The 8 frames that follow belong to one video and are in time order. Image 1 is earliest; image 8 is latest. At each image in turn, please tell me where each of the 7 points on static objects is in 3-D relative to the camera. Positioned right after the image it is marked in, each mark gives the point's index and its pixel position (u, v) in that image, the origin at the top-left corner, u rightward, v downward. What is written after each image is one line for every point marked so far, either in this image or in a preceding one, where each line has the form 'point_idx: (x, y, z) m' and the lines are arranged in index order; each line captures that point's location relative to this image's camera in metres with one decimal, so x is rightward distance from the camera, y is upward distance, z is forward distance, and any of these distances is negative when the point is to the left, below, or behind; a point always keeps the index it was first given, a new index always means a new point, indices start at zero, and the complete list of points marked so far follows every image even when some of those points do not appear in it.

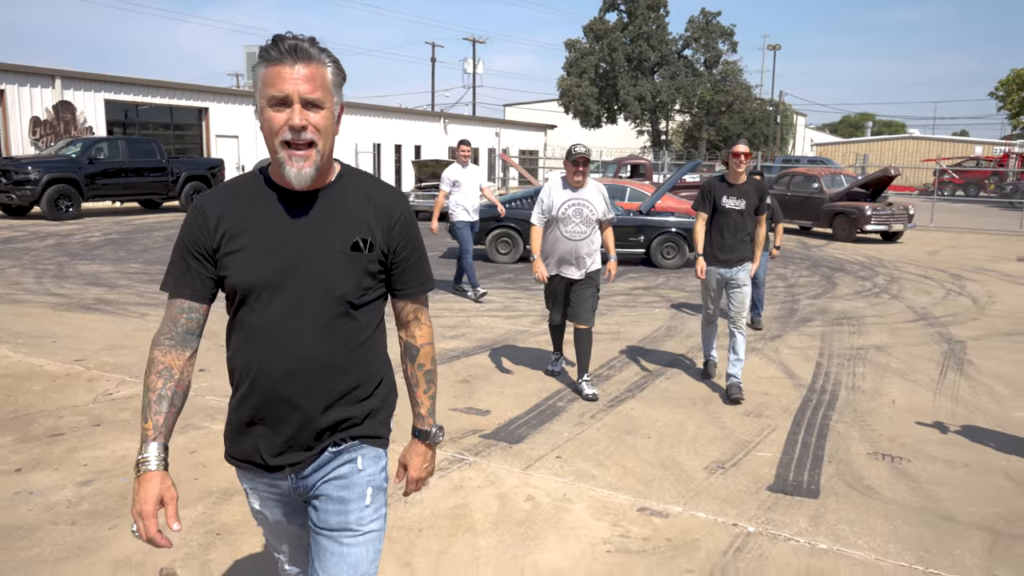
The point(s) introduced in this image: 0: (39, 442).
0: (-2.5, -0.8, +4.2) m
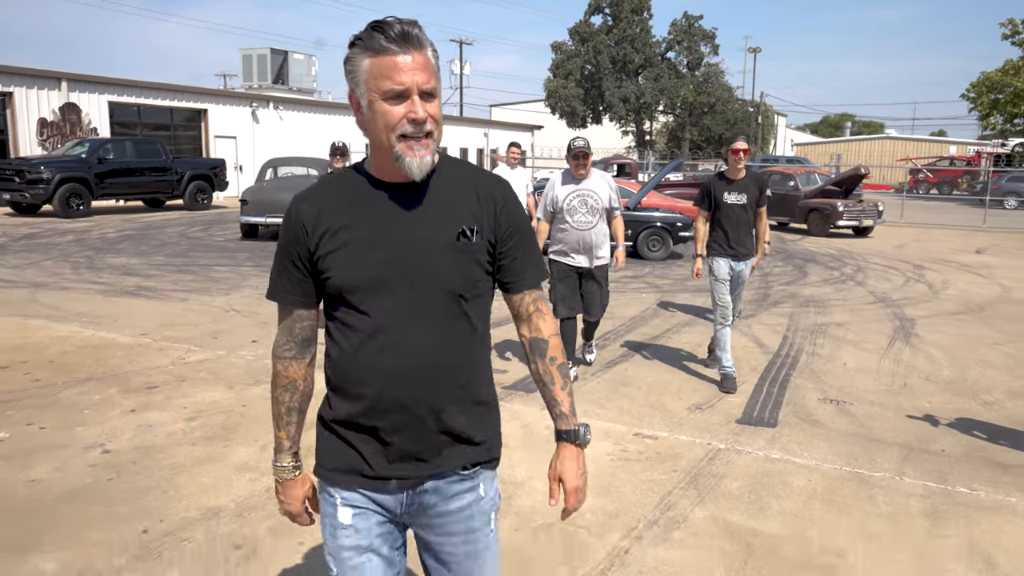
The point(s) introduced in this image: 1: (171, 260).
0: (-2.4, -0.7, +5.1) m
1: (-5.2, +0.4, +11.7) m
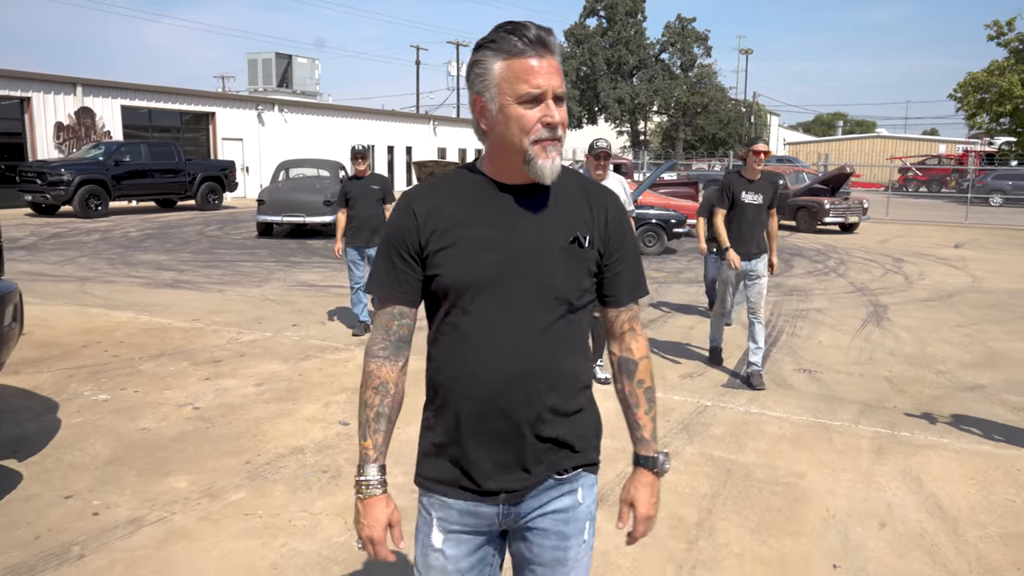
0: (-2.3, -0.6, +5.9) m
1: (-5.1, +0.5, +12.5) m
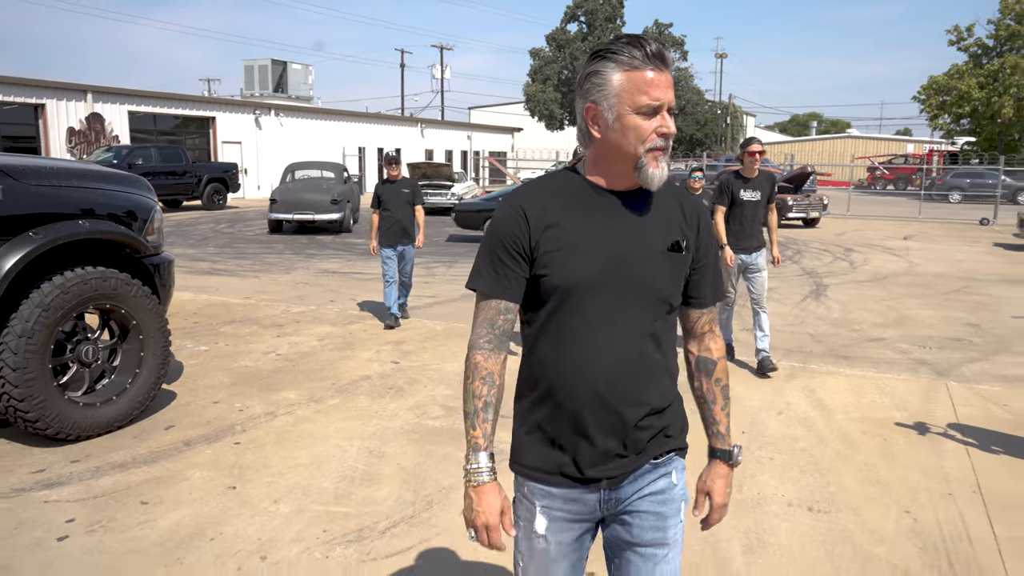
0: (-2.3, -0.4, +7.3) m
1: (-5.3, +0.7, +13.9) m
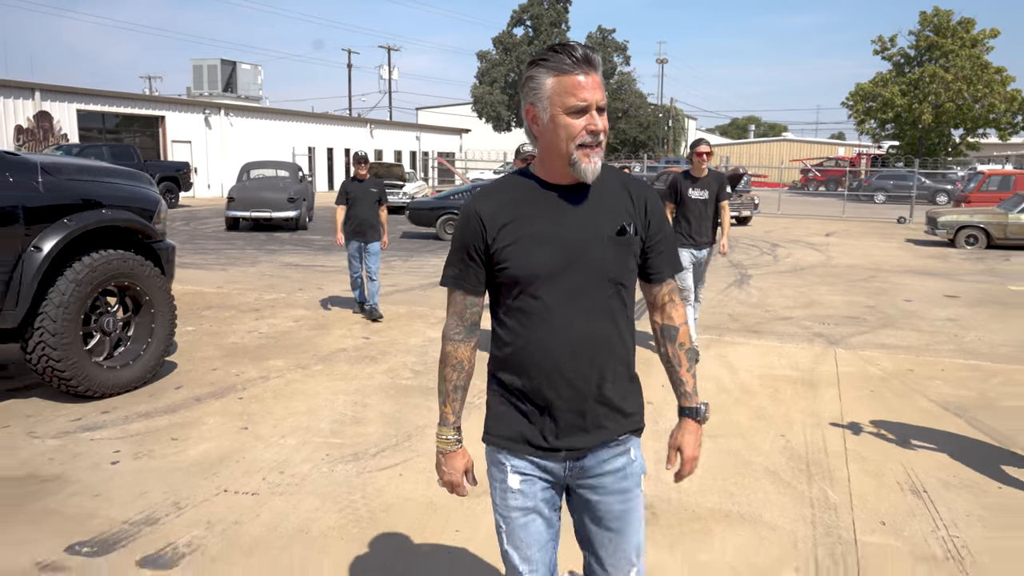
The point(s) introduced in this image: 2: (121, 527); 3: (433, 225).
0: (-2.7, -0.2, +8.1) m
1: (-6.2, +0.8, +14.4) m
2: (-1.7, -1.0, +3.2) m
3: (-1.6, +1.3, +15.8) m
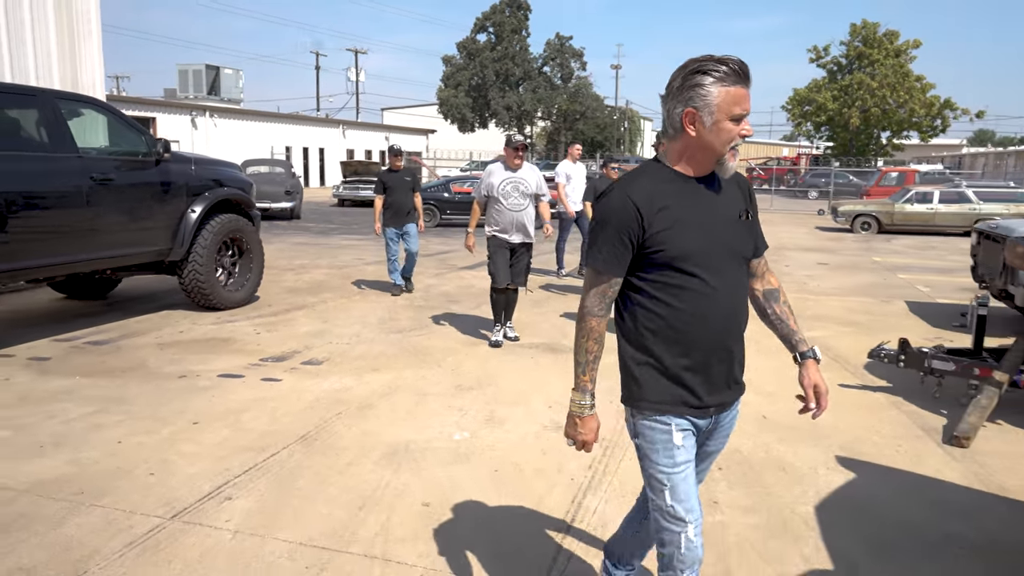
0: (-3.1, +0.2, +10.7) m
1: (-6.9, +1.3, +16.9) m
2: (-1.8, -0.5, +6.0) m
3: (-2.4, +1.8, +18.6) m
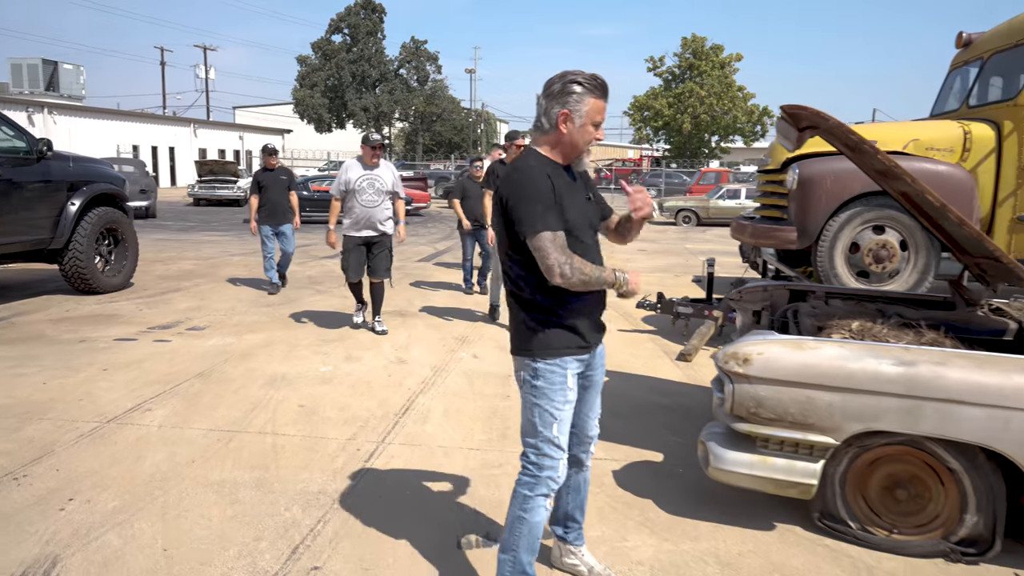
0: (-5.3, +0.4, +11.4) m
1: (-10.1, +1.3, +16.9) m
2: (-3.1, -0.3, +7.0) m
3: (-6.0, +1.9, +19.3) m
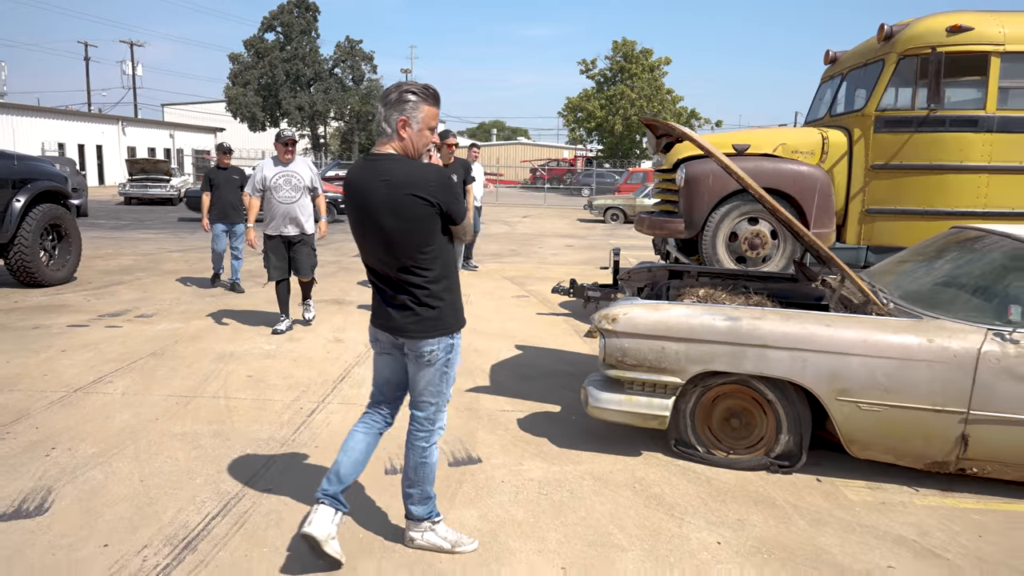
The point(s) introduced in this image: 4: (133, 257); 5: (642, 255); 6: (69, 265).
0: (-6.4, +0.5, +11.7) m
1: (-11.6, +1.3, +16.8) m
2: (-3.9, -0.2, +7.5) m
3: (-7.7, +2.0, +19.5) m
4: (-5.9, +0.5, +12.0) m
5: (+2.5, +0.6, +14.5) m
6: (-5.2, +0.3, +9.1) m
